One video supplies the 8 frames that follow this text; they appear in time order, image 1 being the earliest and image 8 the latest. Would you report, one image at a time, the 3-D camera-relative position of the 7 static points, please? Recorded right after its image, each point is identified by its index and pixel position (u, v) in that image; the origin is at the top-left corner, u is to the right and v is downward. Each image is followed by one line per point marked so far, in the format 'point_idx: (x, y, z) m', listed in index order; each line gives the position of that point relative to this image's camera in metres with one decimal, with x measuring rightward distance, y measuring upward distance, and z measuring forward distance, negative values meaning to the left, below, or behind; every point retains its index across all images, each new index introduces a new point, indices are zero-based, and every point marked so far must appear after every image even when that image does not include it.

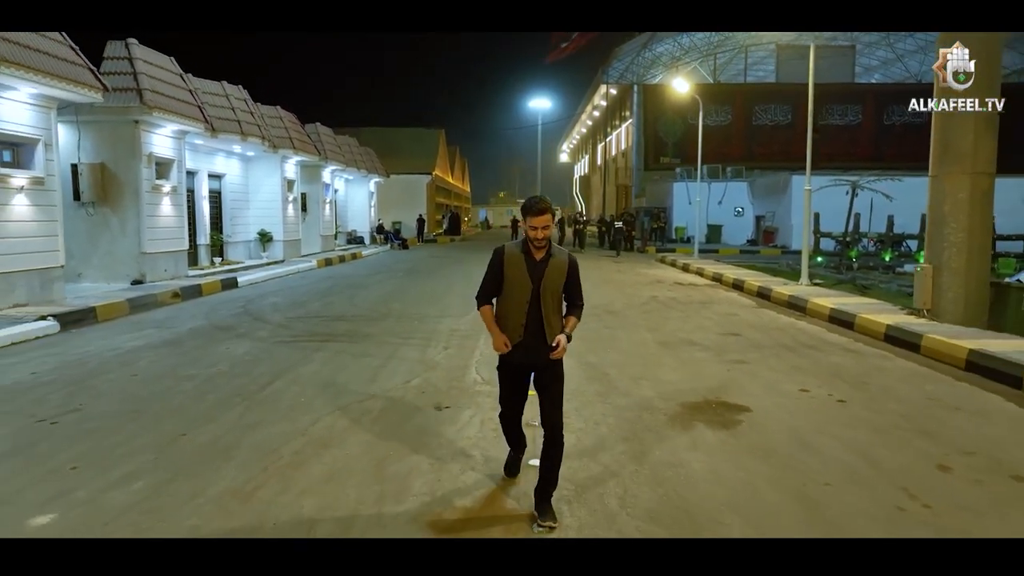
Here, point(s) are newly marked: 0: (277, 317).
0: (-9.3, -1.1, +10.5) m
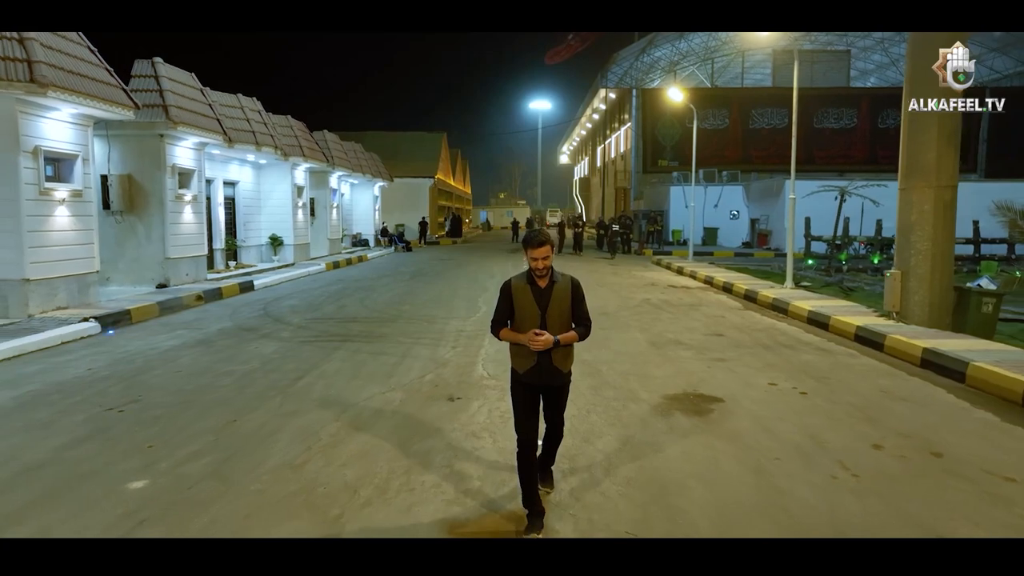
0: (-9.2, -1.3, +11.3) m
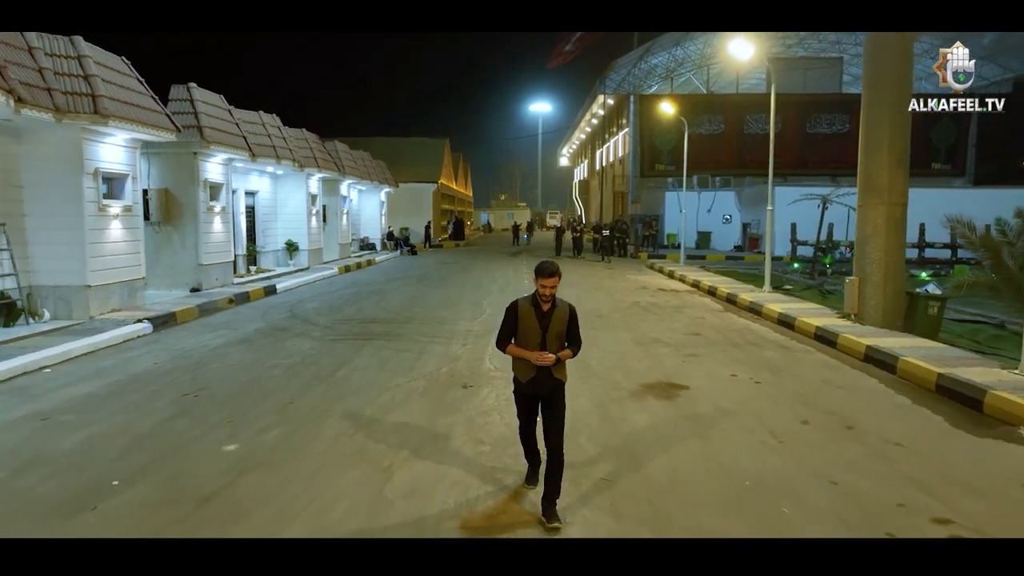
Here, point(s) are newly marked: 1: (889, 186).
0: (-9.1, -1.5, +12.6) m
1: (+15.8, +4.3, +10.9) m
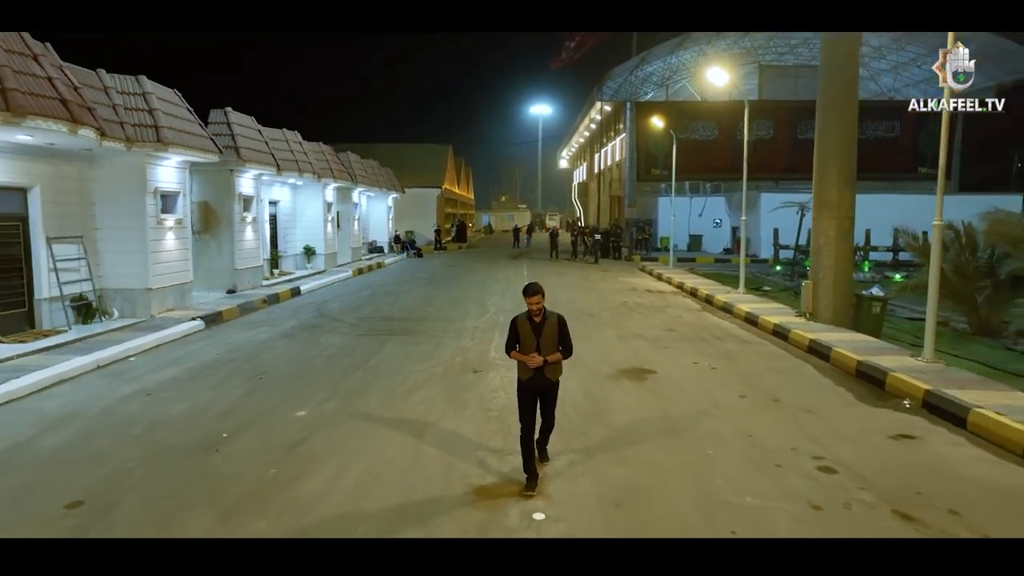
0: (-9.1, -1.6, +14.4) m
1: (+15.9, +4.2, +12.7) m
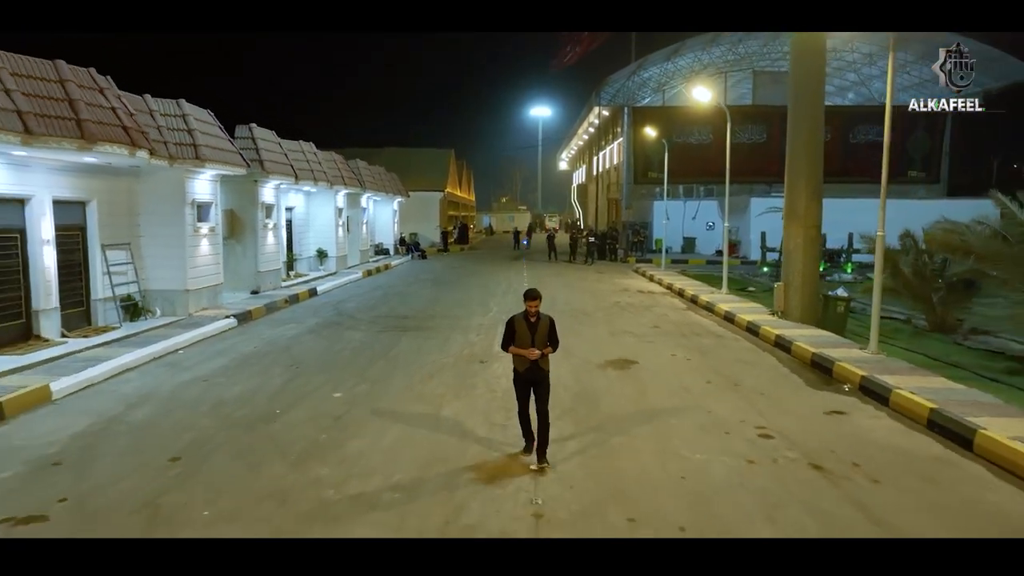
0: (-9.0, -1.7, +15.9) m
1: (+16.0, +4.1, +14.1) m
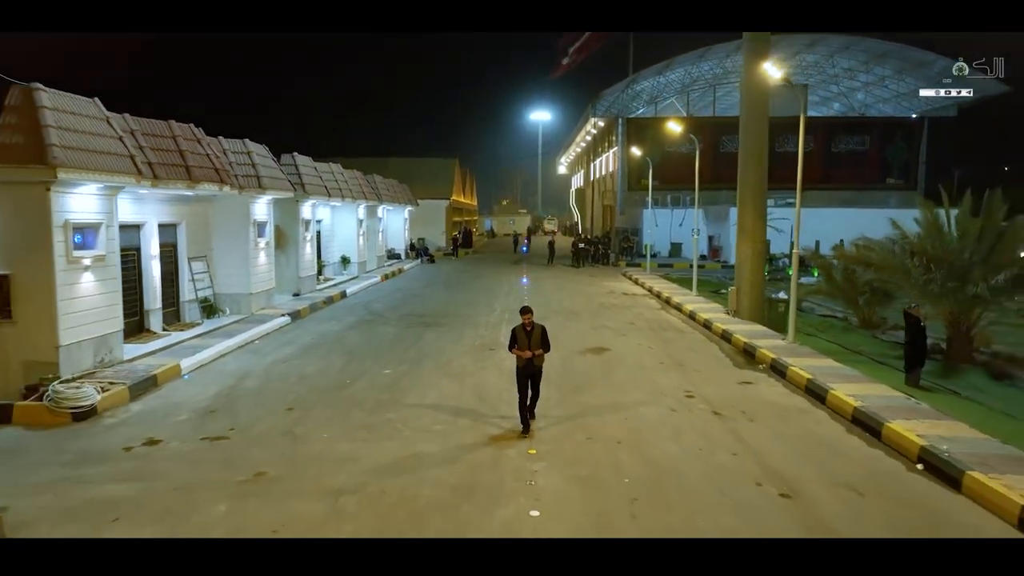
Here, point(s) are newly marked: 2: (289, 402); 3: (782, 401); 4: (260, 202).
0: (-8.9, -2.0, +19.1) m
1: (+16.1, +3.8, +17.3) m
2: (-8.8, -4.5, +10.3) m
3: (+10.7, -4.4, +10.2) m
4: (-17.6, +6.0, +17.9) m
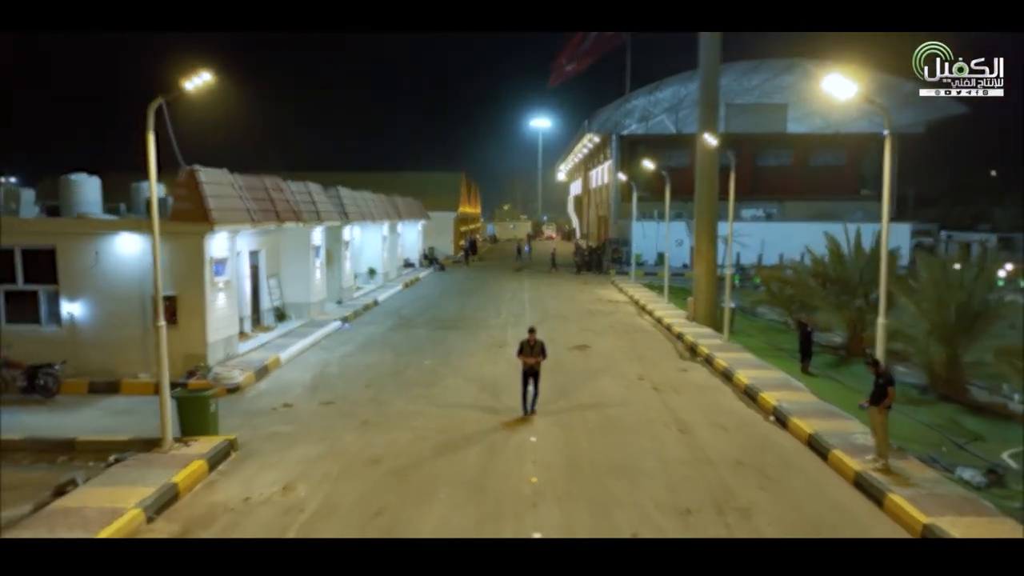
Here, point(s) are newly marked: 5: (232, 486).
0: (-8.5, -2.9, +23.8) m
1: (+16.4, +3.0, +21.9) m
2: (-8.5, -5.4, +14.9) m
3: (+11.0, -5.3, +14.9) m
4: (-17.2, +5.0, +22.6) m
5: (-10.0, -7.0, +9.4) m
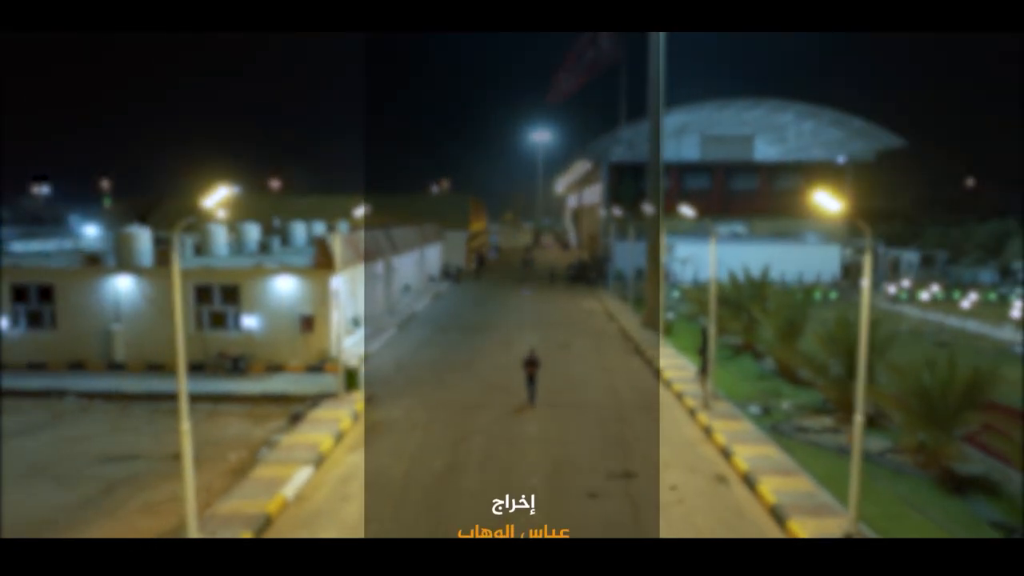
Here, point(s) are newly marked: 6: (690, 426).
0: (-7.9, -4.8, +33.2) m
1: (+17.0, +1.0, +31.1) m
2: (-7.9, -7.4, +24.3) m
3: (+11.6, -7.2, +24.1) m
4: (-16.6, +3.1, +32.0) m
5: (-9.5, -8.9, +18.7) m
6: (+11.8, -9.2, +17.3) m
